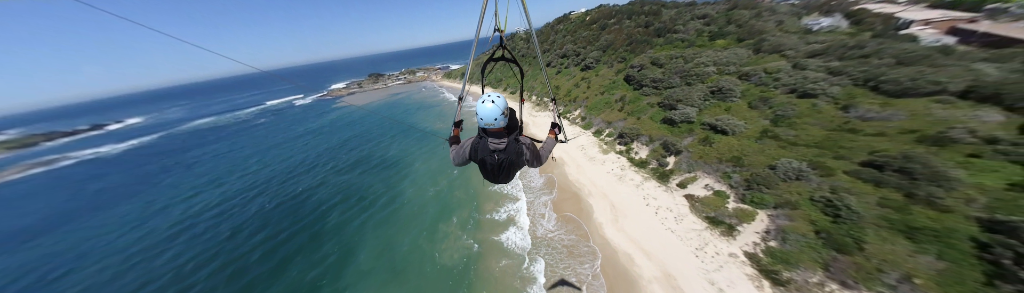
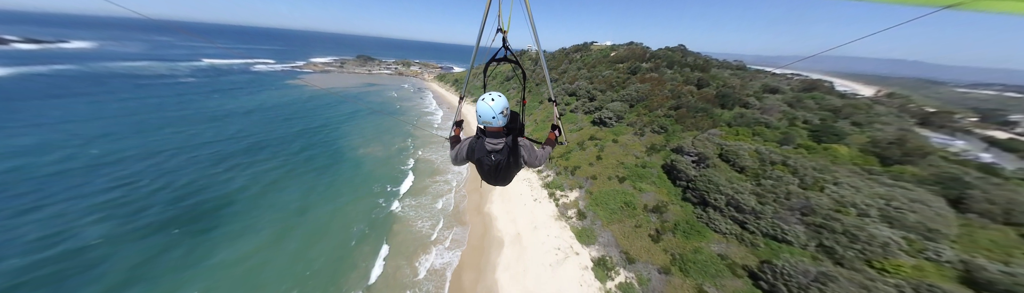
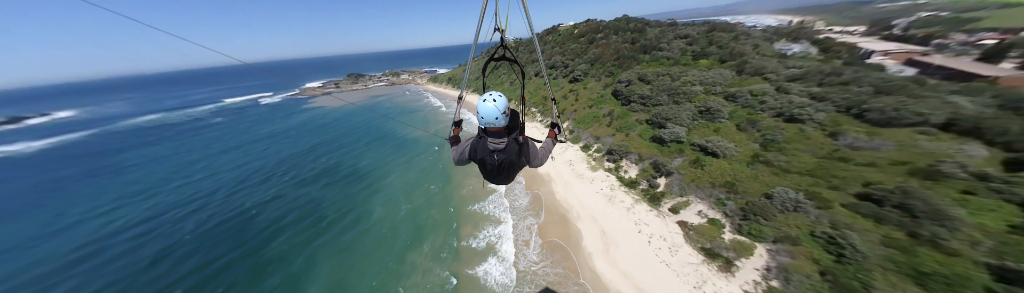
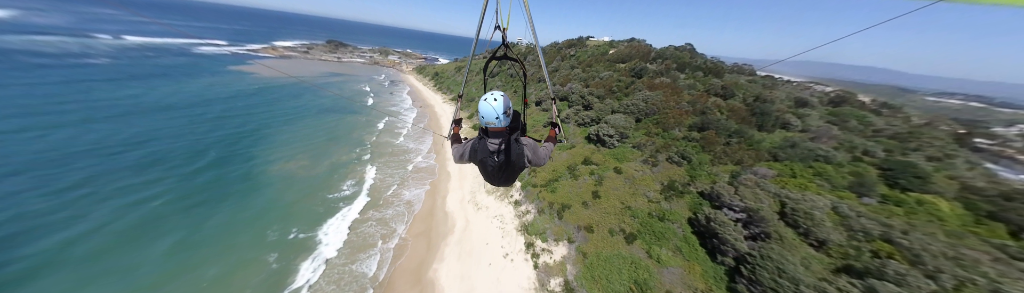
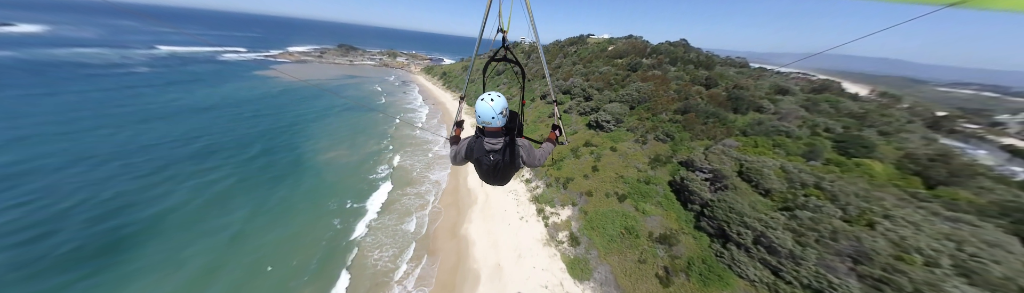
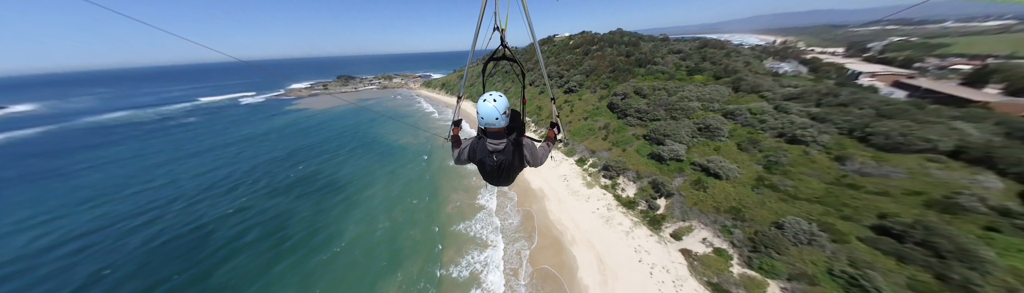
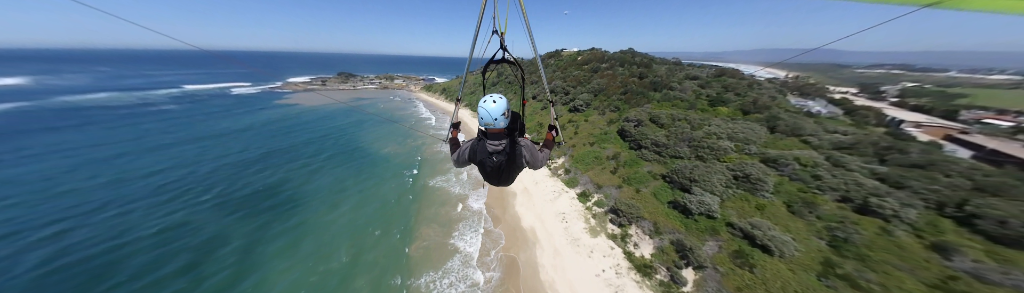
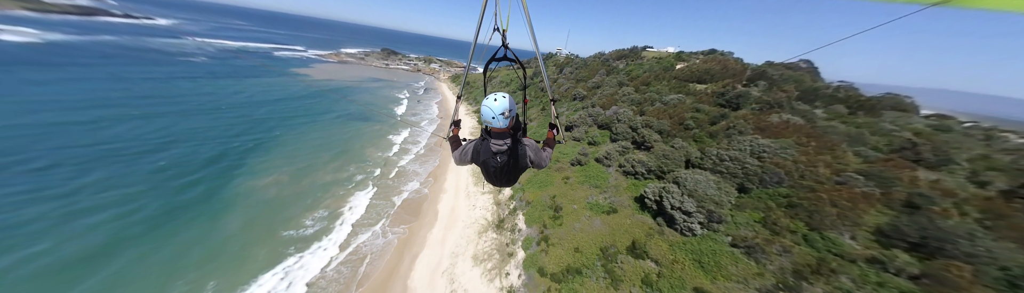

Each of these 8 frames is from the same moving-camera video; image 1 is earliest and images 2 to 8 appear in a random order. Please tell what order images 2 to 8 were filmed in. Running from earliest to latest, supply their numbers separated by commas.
3, 6, 7, 2, 5, 4, 8
